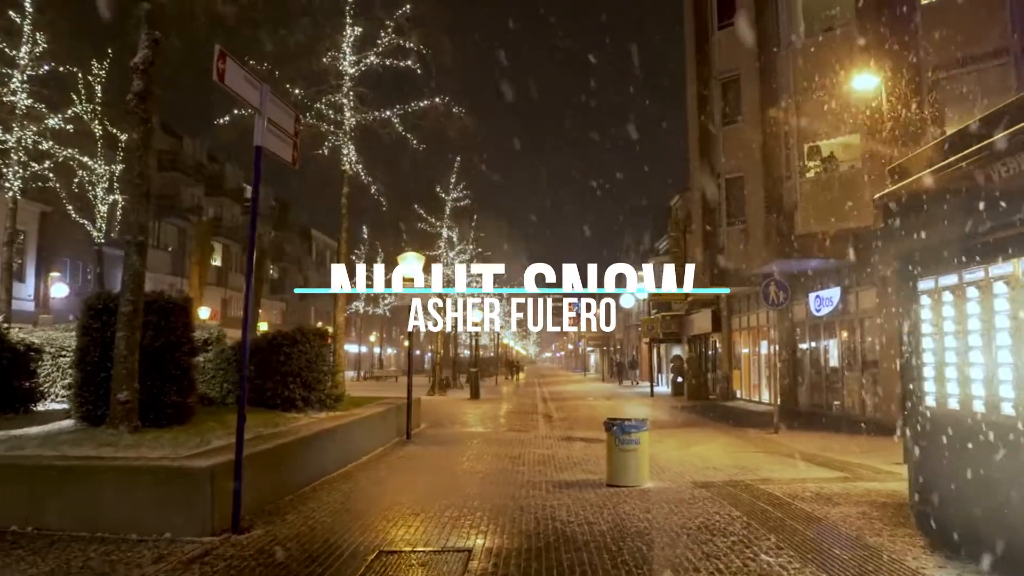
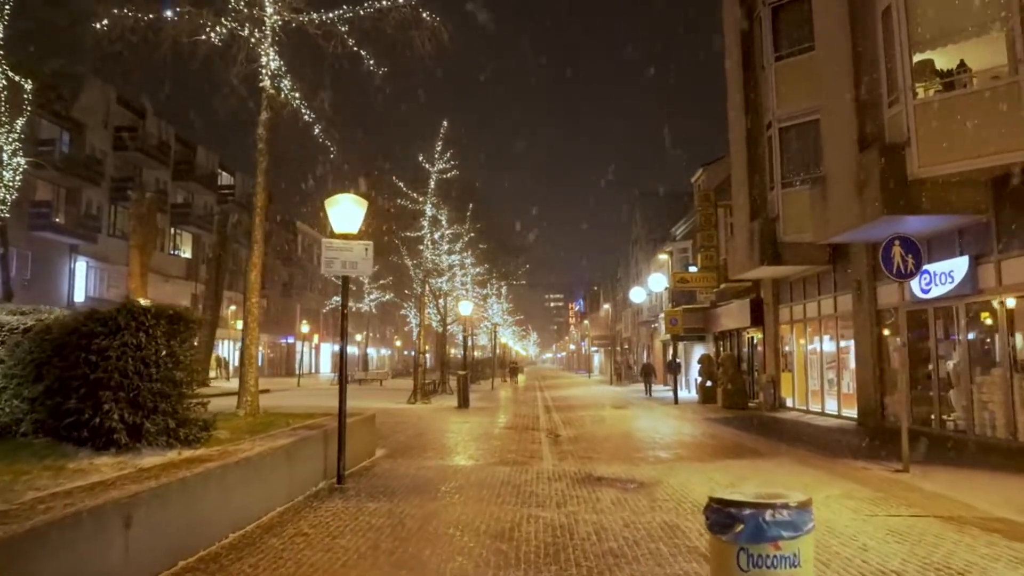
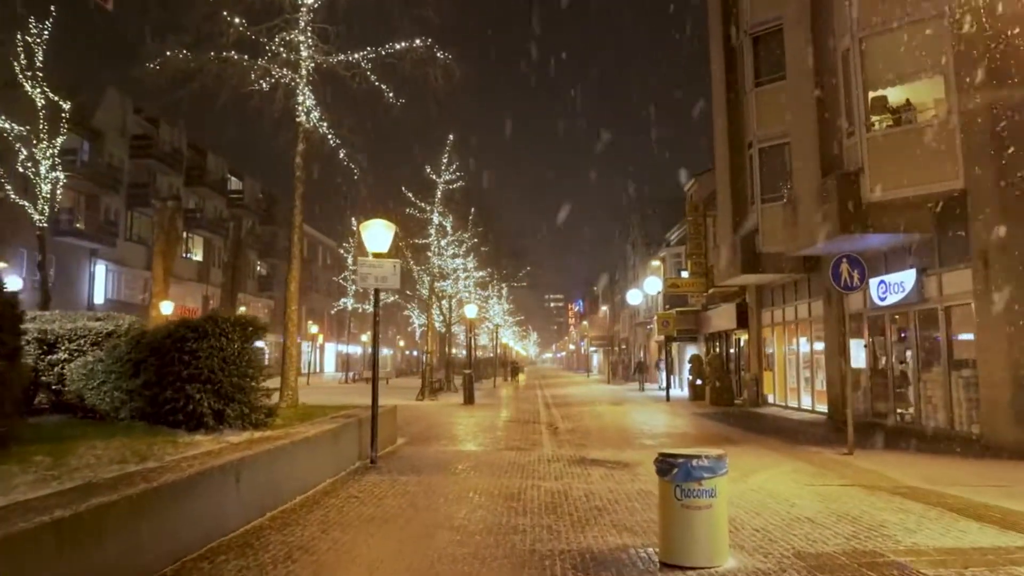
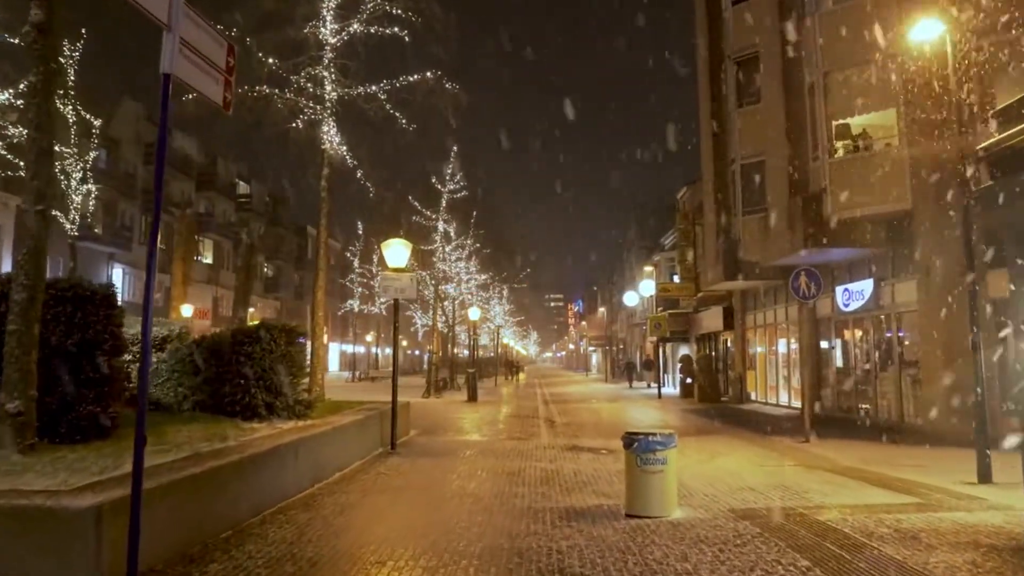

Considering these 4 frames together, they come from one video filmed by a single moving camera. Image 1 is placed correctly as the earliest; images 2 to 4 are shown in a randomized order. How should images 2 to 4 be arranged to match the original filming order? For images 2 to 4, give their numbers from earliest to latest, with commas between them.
4, 3, 2
